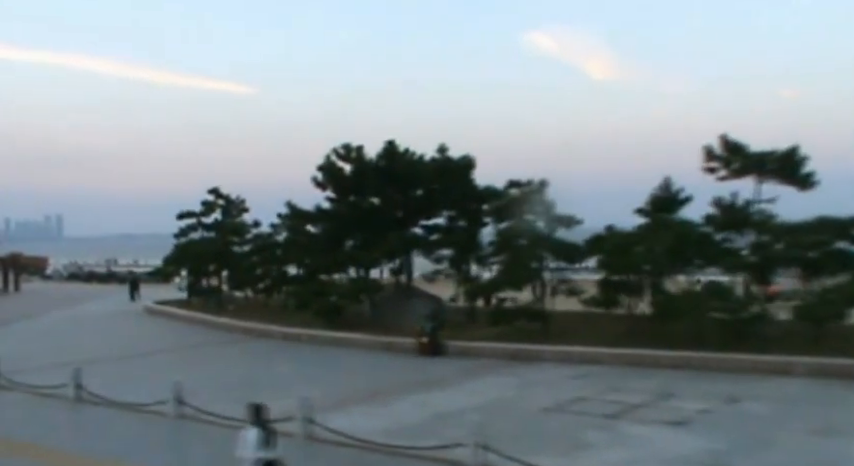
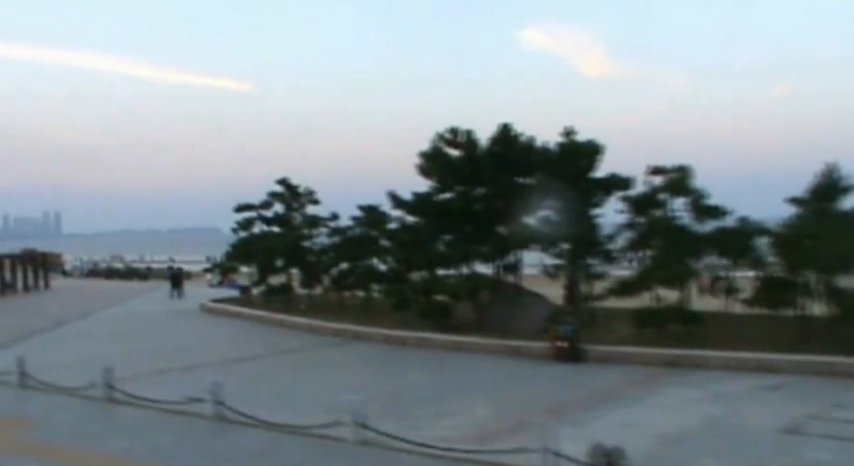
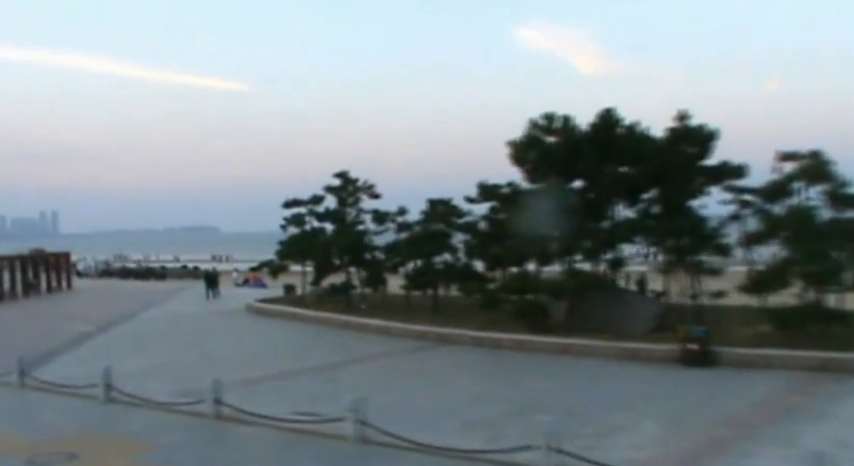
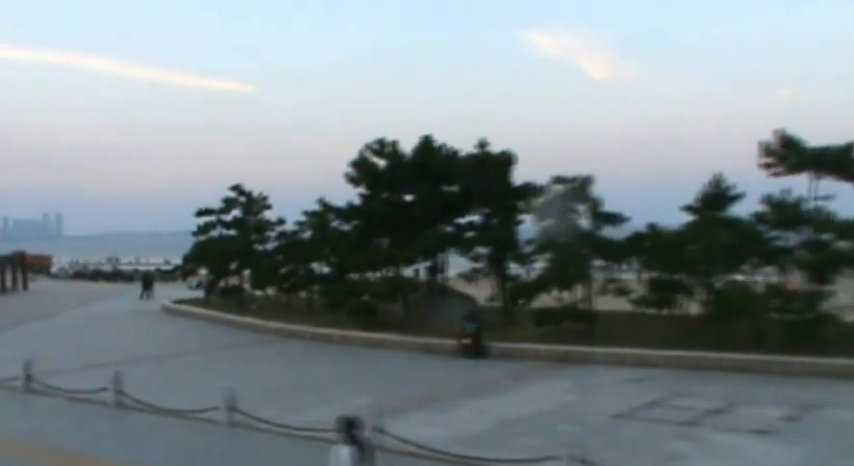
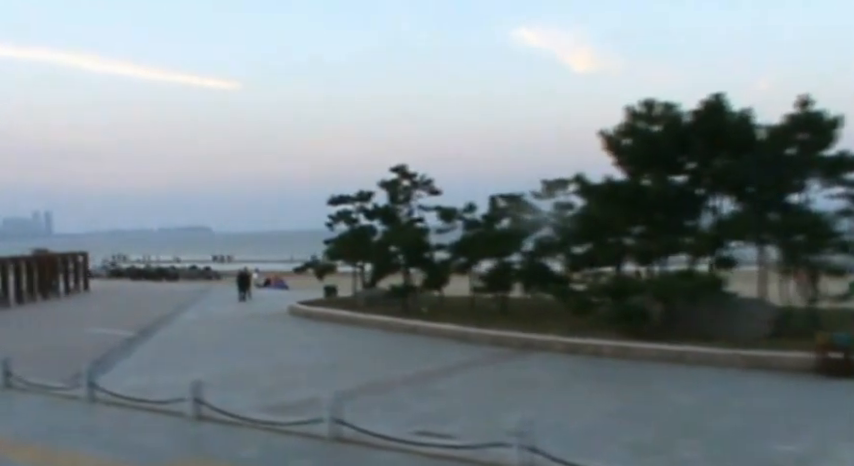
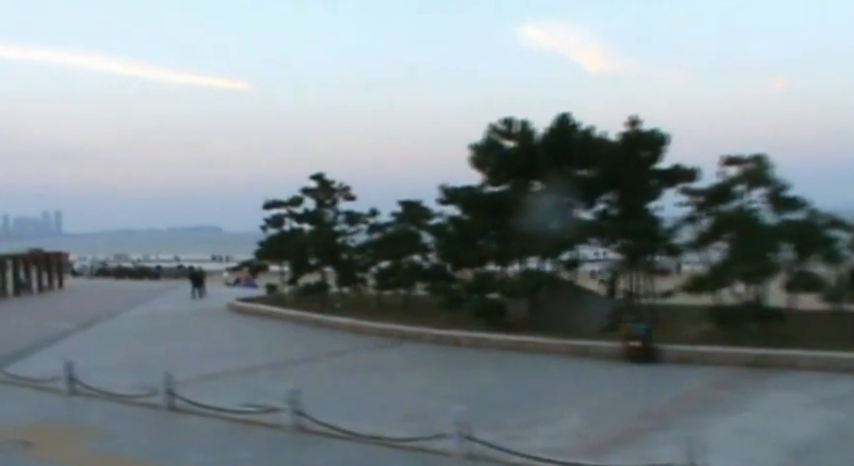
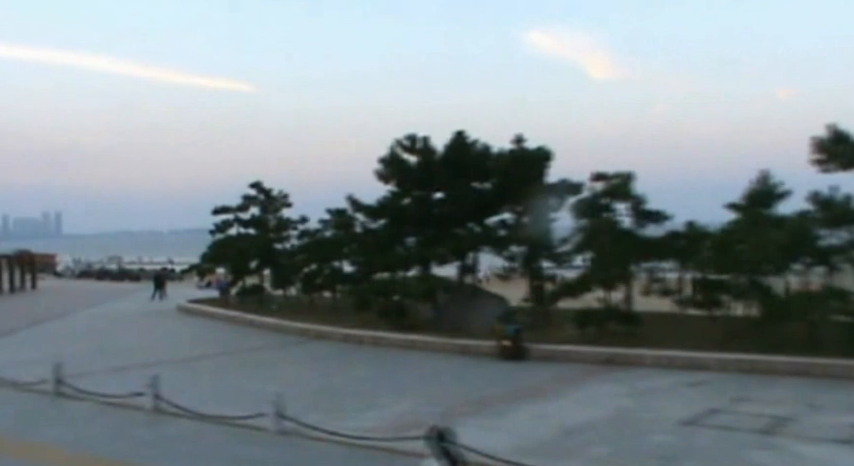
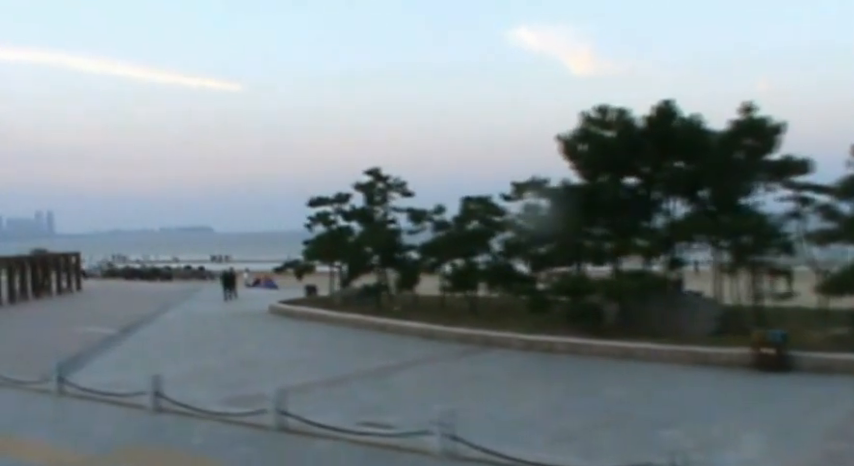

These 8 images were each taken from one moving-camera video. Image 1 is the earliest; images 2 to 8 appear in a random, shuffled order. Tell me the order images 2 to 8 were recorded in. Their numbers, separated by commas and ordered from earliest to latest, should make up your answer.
4, 7, 2, 6, 3, 8, 5
